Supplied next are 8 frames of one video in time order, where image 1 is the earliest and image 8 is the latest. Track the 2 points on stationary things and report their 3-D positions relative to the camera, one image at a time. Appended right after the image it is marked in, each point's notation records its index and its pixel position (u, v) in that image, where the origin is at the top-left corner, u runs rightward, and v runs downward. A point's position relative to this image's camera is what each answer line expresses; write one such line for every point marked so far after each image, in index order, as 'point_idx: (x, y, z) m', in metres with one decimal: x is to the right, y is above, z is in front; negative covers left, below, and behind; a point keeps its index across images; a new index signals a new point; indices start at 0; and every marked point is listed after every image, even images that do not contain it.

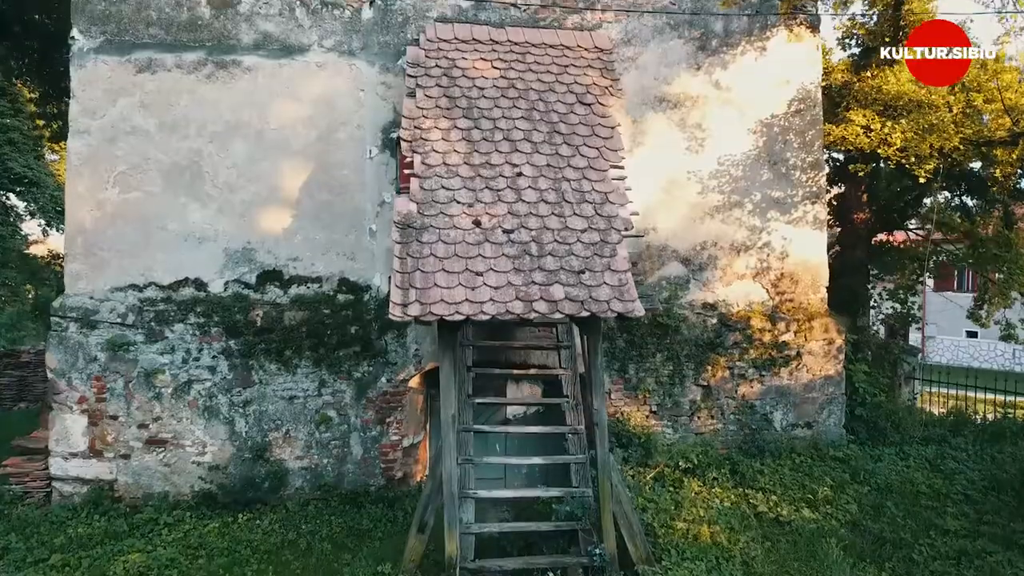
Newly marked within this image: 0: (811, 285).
0: (+1.2, 0.0, +5.3) m
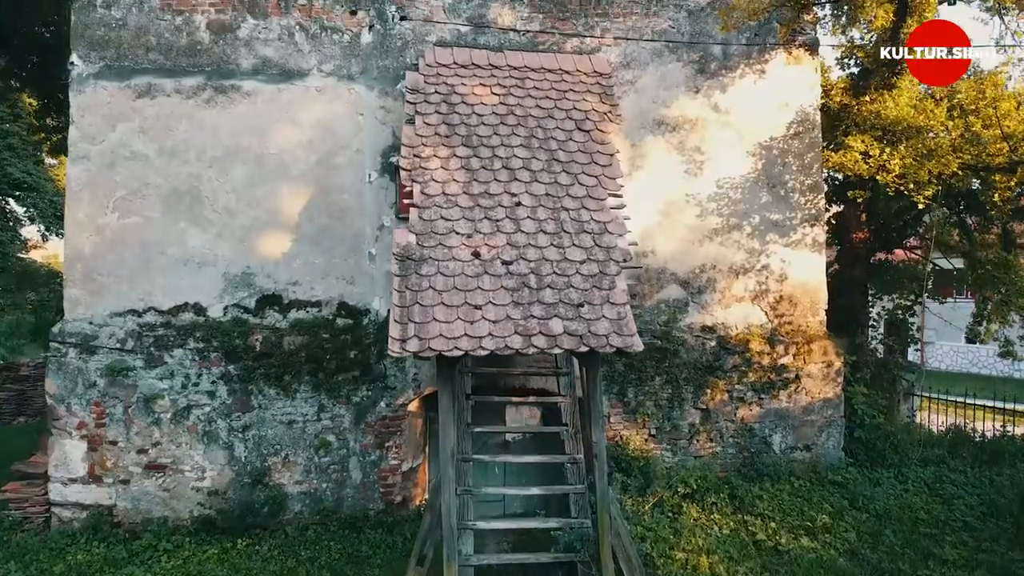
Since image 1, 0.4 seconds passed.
0: (+1.2, -0.1, +5.3) m
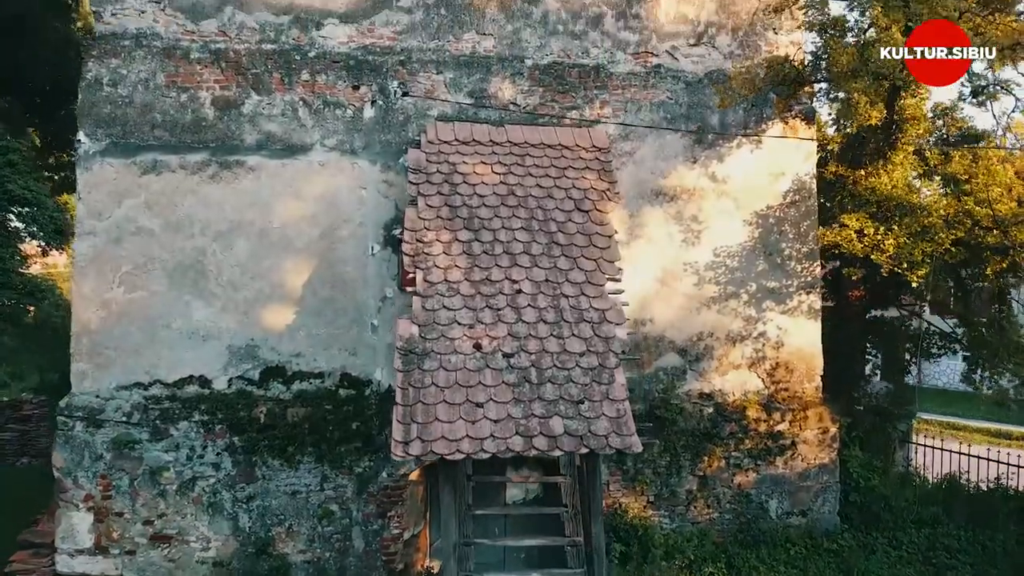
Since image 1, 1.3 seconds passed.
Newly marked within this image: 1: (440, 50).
0: (+1.2, -0.3, +5.4) m
1: (-0.3, +0.9, +5.1) m
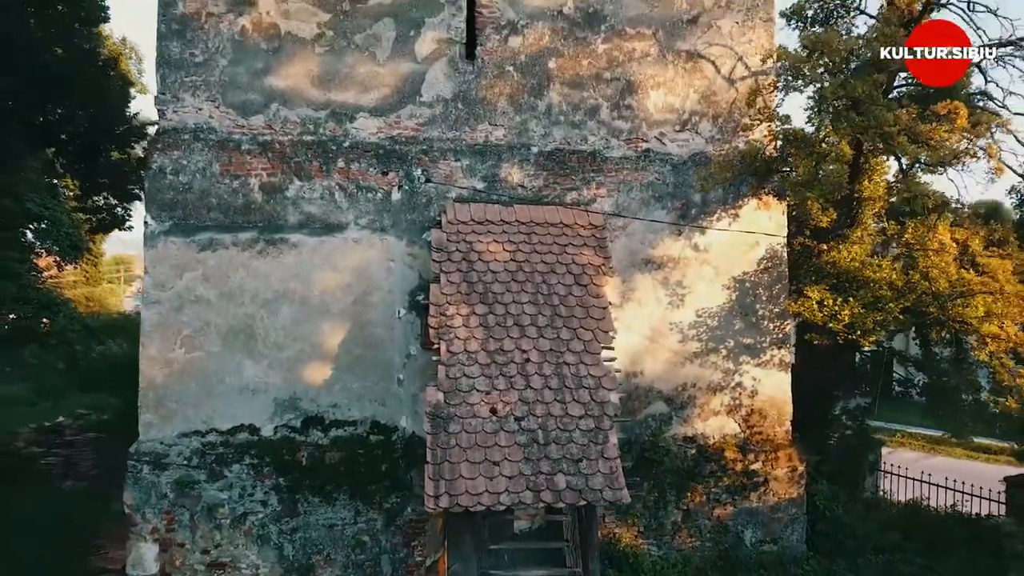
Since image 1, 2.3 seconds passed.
0: (+1.2, -0.6, +6.1) m
1: (-0.2, +0.6, +5.8) m
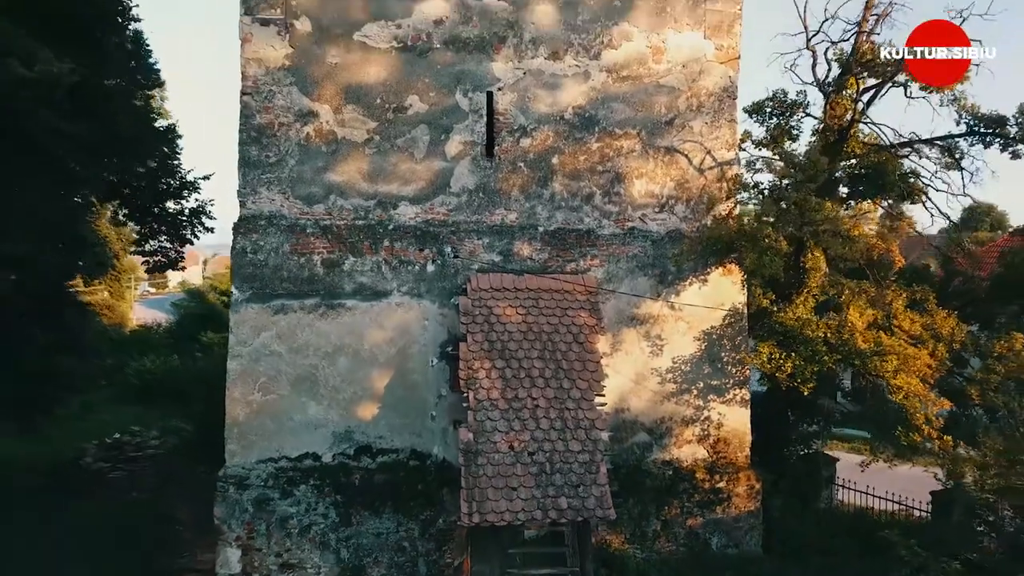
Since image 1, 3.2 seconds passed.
0: (+1.3, -0.9, +7.5) m
1: (-0.2, +0.4, +7.2) m
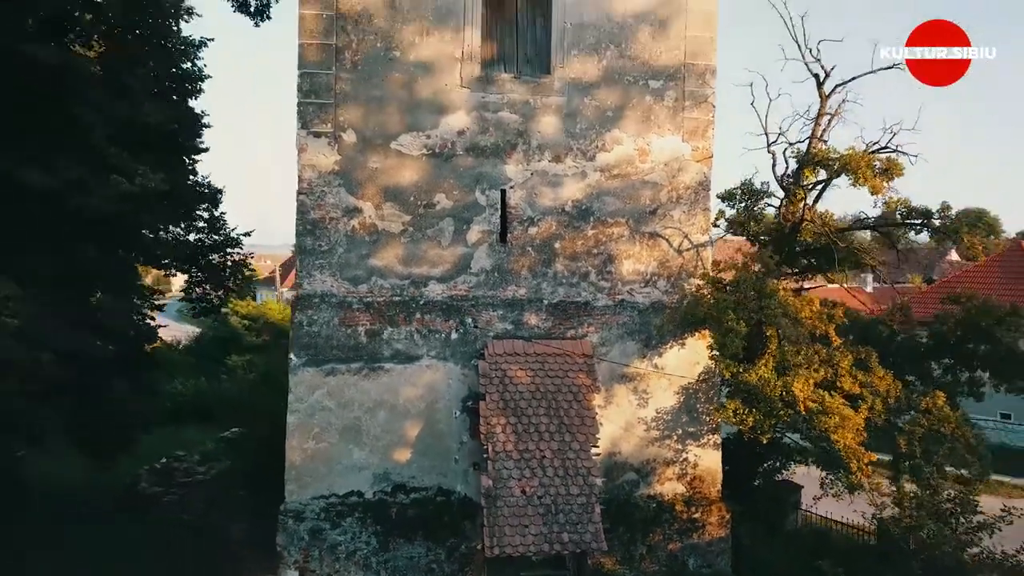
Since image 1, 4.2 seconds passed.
0: (+1.3, -1.3, +9.0) m
1: (-0.1, -0.1, +8.7) m
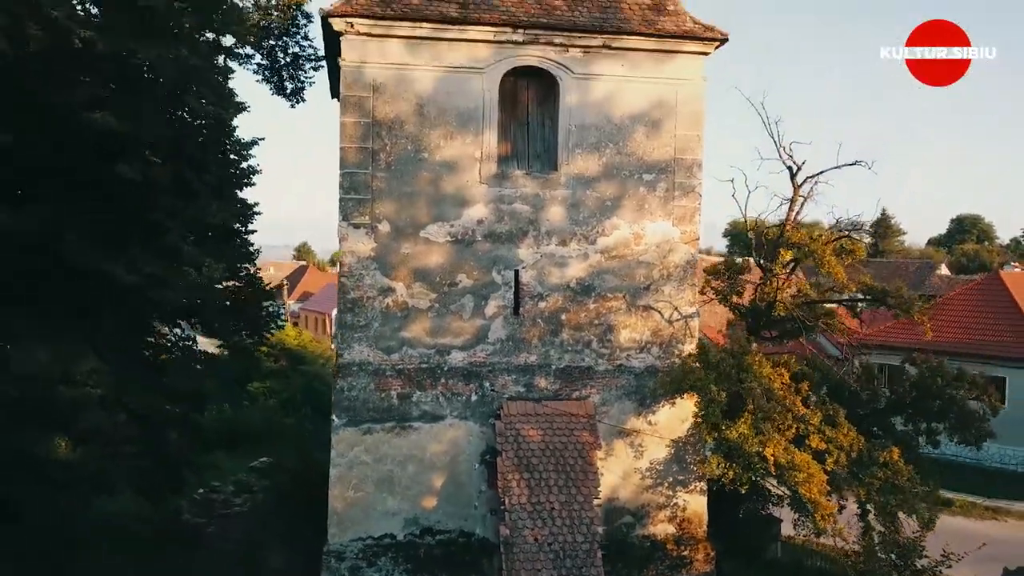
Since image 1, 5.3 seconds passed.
0: (+1.4, -1.8, +10.3) m
1: (0.0, -0.6, +10.0) m
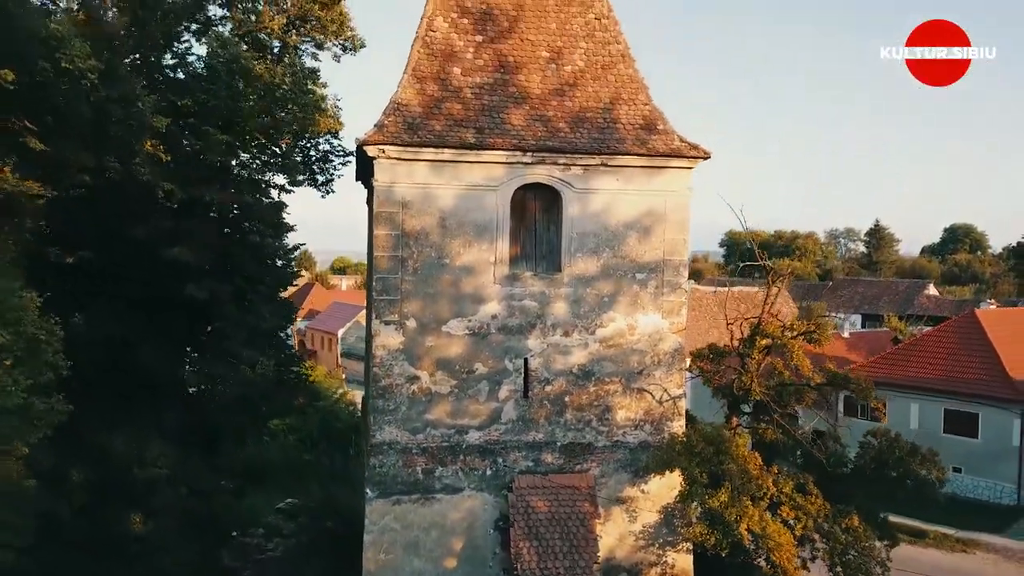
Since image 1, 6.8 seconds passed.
0: (+1.5, -2.5, +11.7) m
1: (+0.1, -1.3, +11.4) m
